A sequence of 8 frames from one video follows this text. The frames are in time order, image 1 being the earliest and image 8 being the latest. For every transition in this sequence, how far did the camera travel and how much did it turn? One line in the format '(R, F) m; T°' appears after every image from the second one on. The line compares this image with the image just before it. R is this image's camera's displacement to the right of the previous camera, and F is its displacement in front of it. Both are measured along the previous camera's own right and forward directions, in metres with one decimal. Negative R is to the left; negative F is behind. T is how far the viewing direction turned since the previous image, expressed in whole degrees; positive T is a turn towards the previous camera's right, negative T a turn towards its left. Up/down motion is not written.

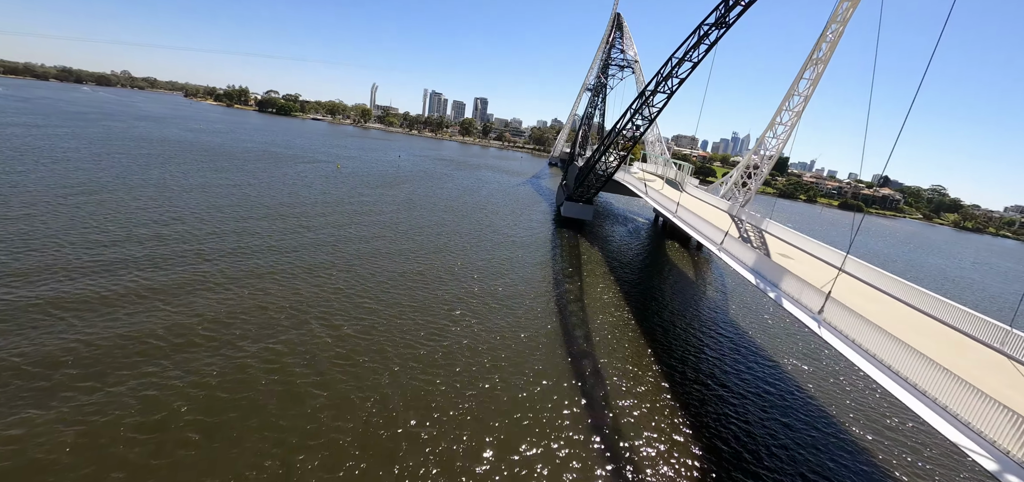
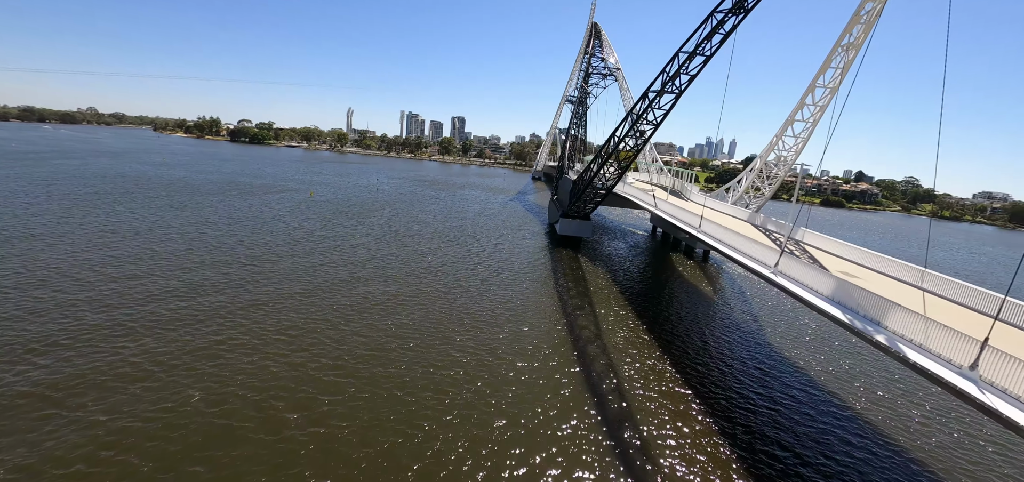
(-0.6, +3.5) m; +2°
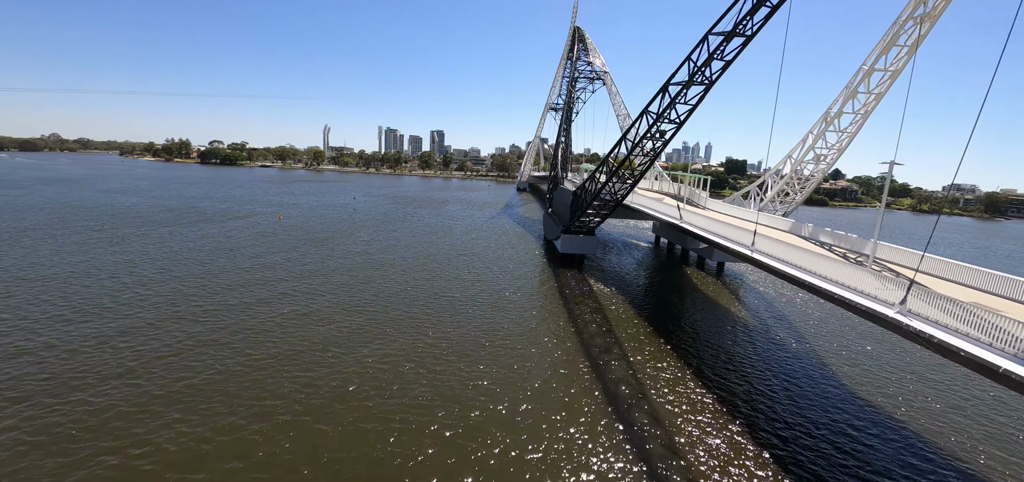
(-0.9, +4.3) m; +2°
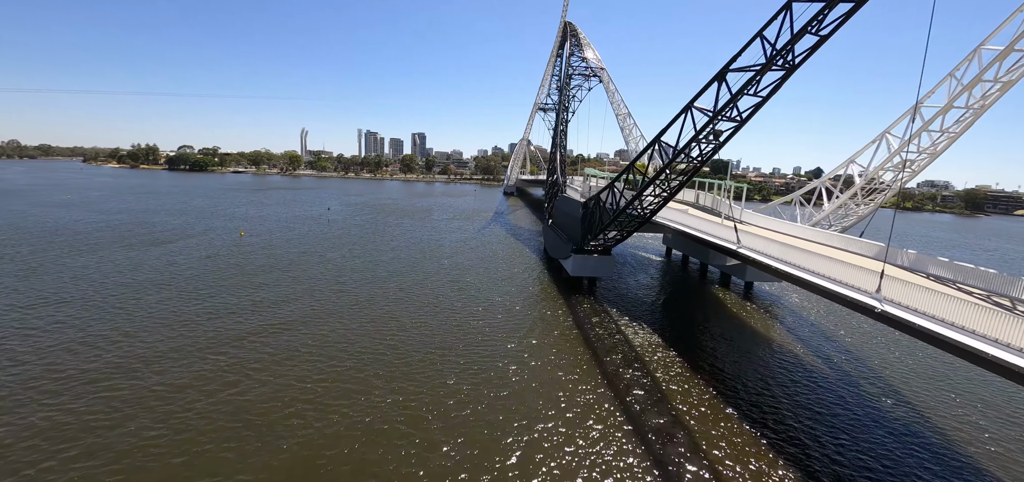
(-1.2, +5.1) m; +2°
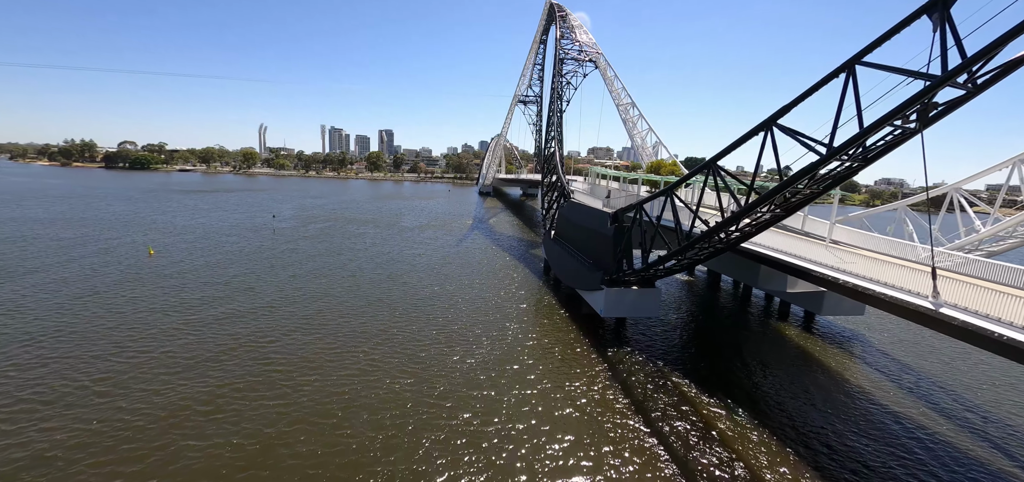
(-1.7, +7.8) m; +4°
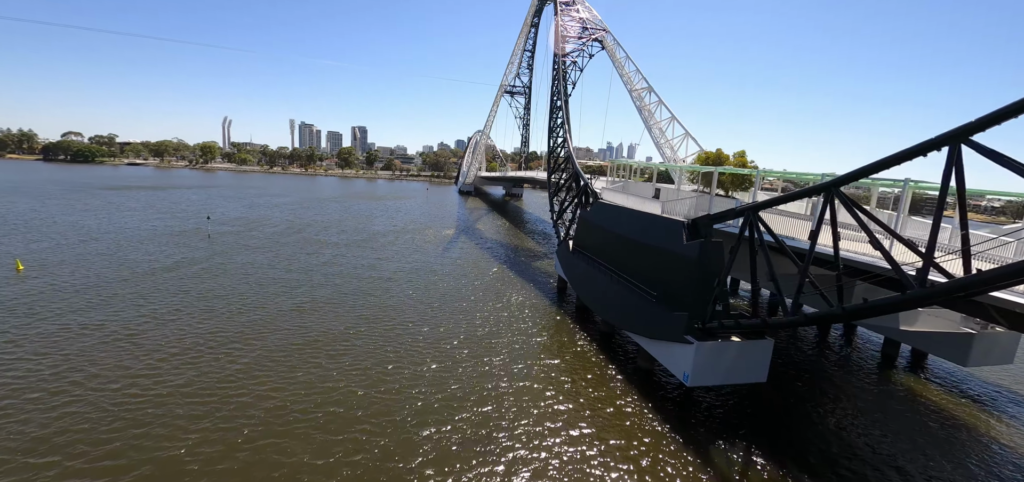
(-1.8, +7.2) m; +3°
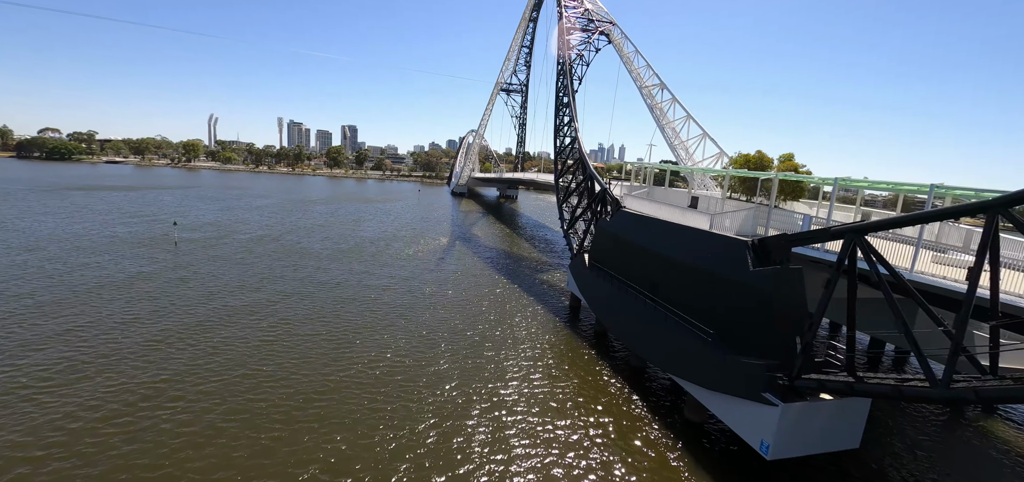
(-0.8, +2.9) m; +1°
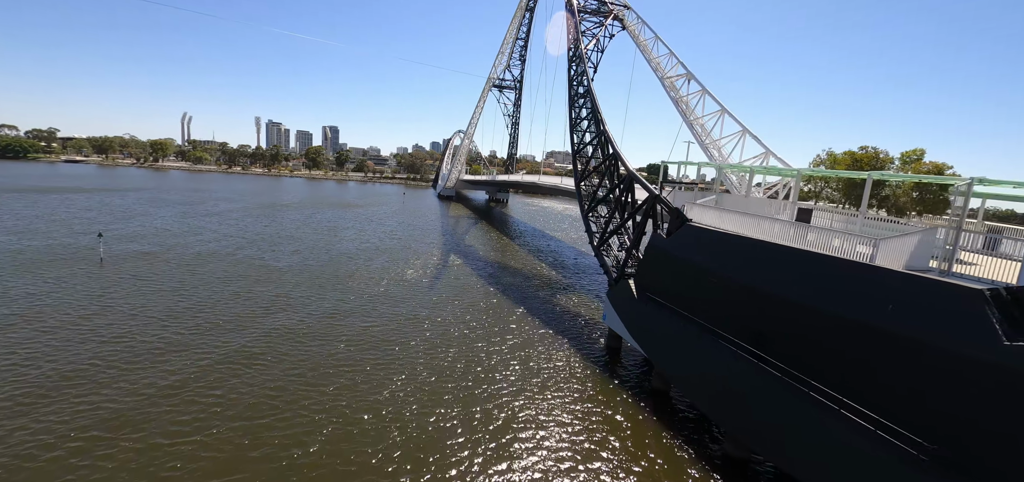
(-1.5, +4.9) m; +2°
